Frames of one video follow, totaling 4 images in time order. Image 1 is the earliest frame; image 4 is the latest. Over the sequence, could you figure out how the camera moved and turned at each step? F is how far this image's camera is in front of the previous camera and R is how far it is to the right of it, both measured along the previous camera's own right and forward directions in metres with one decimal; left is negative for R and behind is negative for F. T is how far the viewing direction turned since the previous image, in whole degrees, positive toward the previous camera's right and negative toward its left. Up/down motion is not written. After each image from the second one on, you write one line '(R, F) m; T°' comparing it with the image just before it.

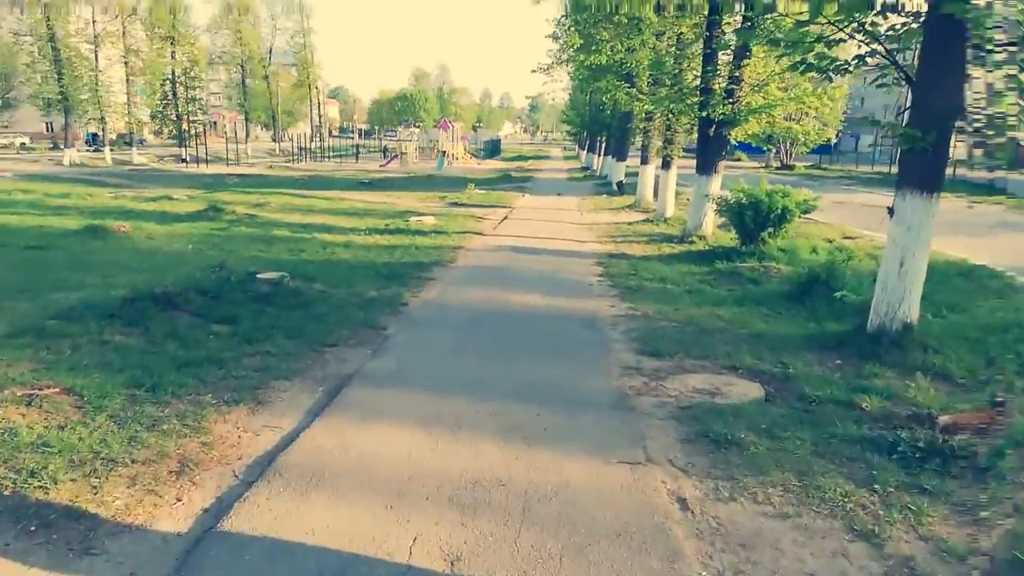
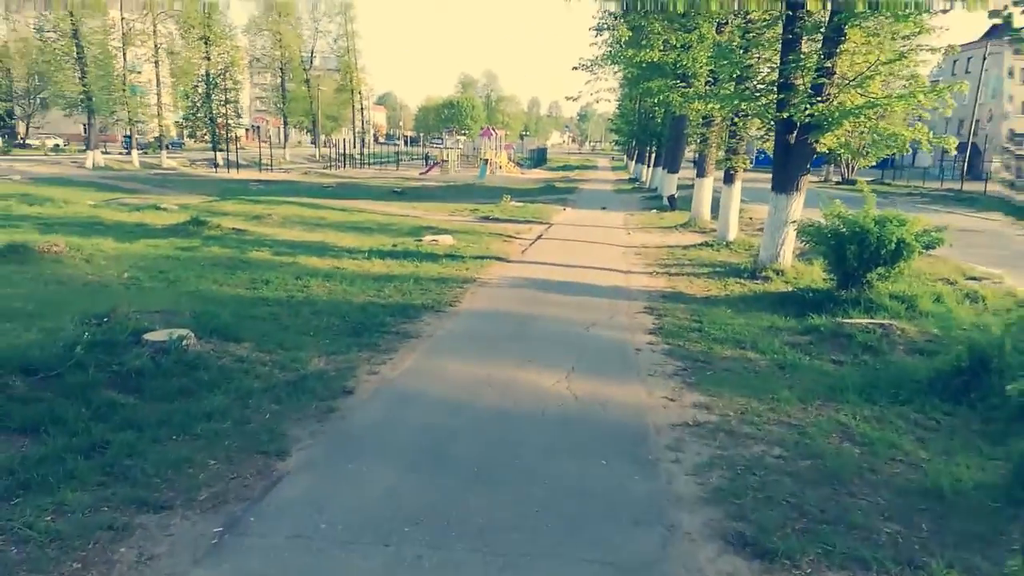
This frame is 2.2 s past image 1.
(+0.4, +3.0) m; -4°
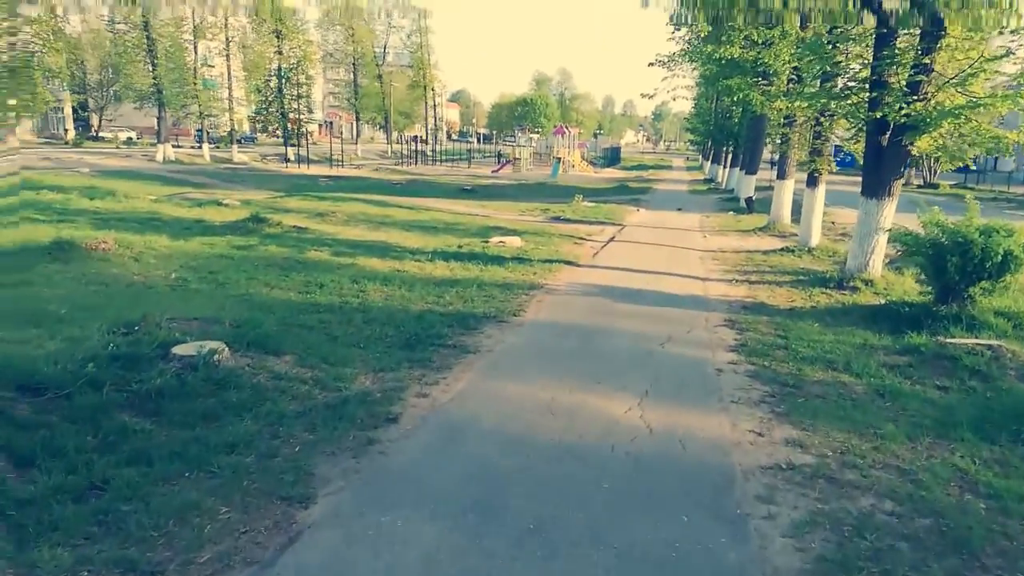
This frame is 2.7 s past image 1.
(-0.1, +0.7) m; -5°
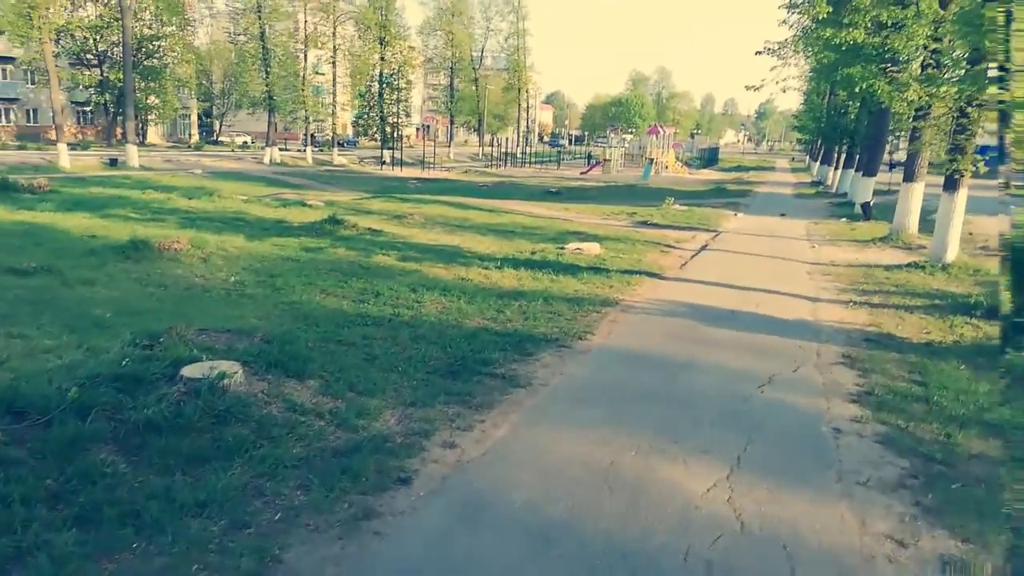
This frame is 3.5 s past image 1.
(+0.3, +1.2) m; -10°
